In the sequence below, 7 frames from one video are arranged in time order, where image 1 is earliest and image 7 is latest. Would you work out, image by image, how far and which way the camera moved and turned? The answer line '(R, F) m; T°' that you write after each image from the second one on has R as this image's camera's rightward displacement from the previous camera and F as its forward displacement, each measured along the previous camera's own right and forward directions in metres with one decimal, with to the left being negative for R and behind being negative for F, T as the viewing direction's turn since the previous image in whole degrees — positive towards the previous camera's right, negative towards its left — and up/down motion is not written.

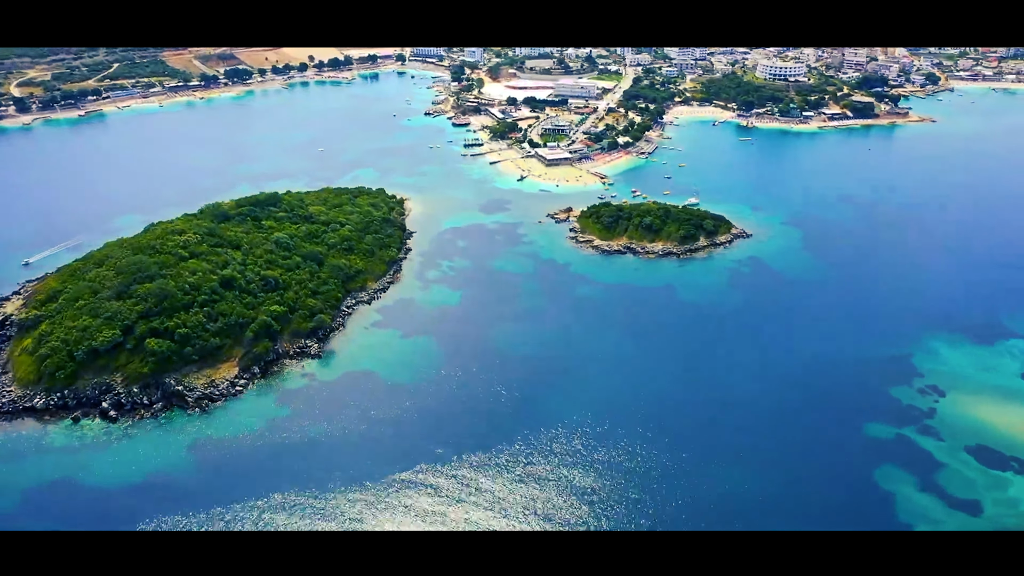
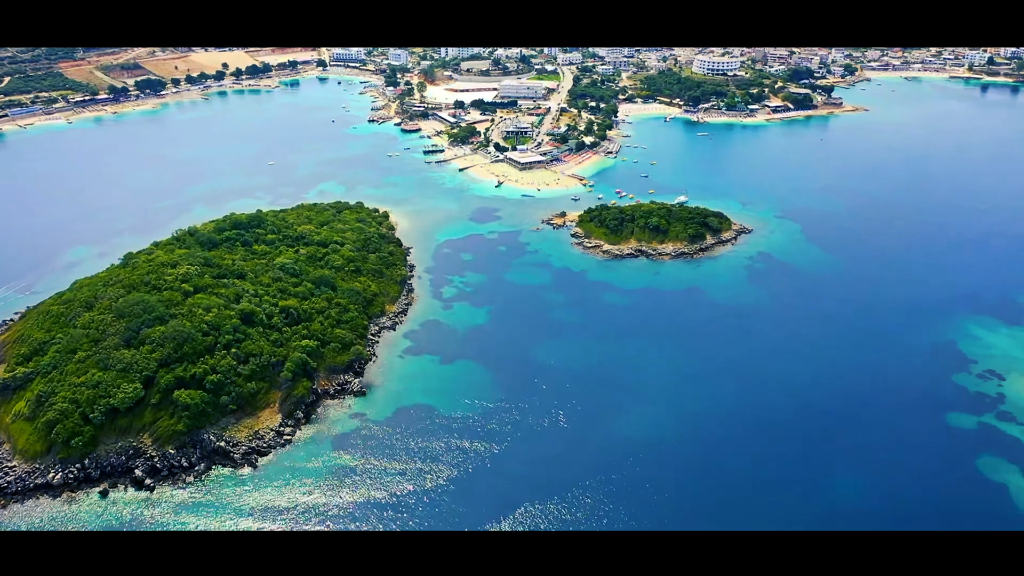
(-5.5, +2.2) m; +8°
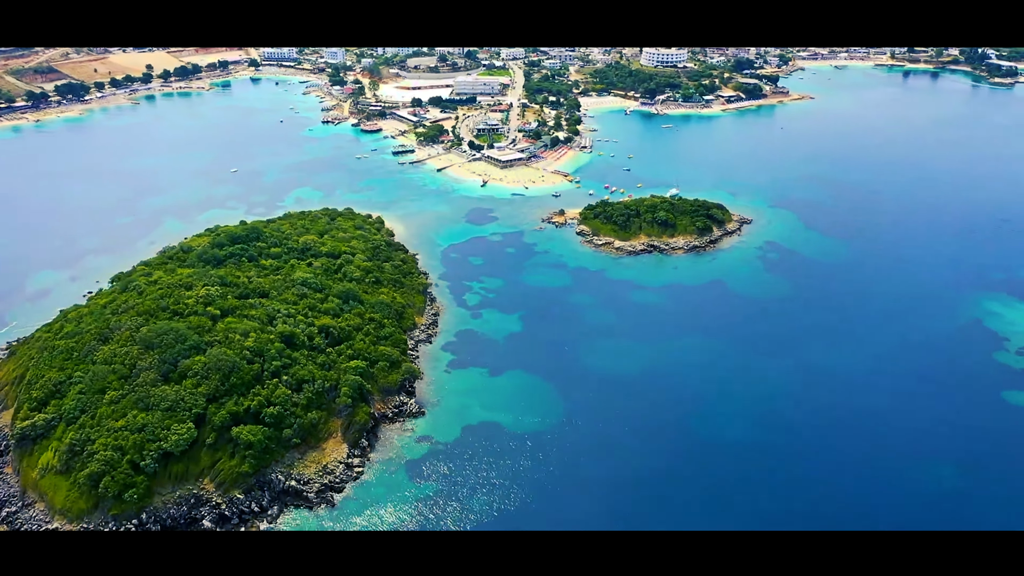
(-4.8, +1.6) m; +7°
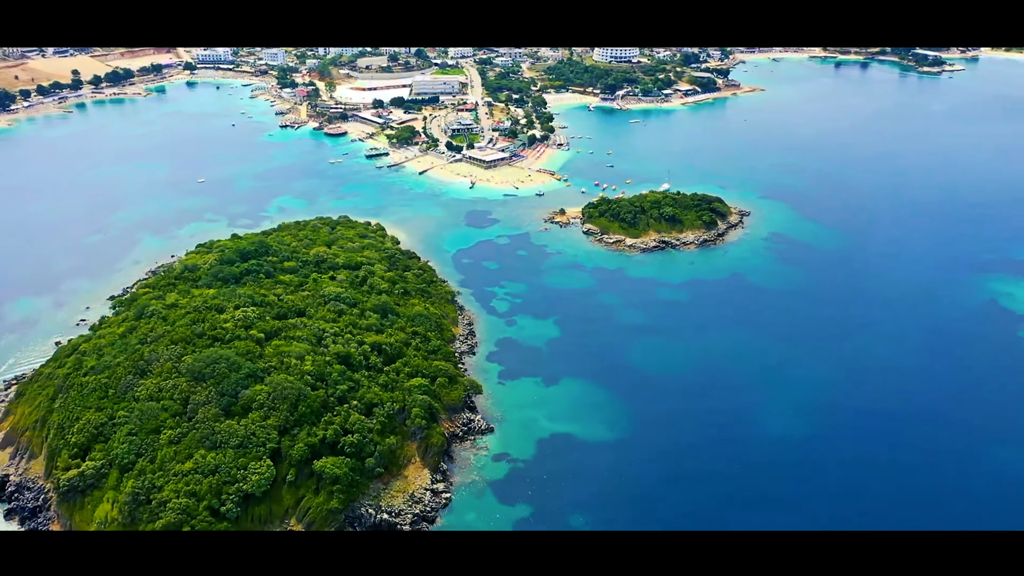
(-4.4, +1.2) m; +6°
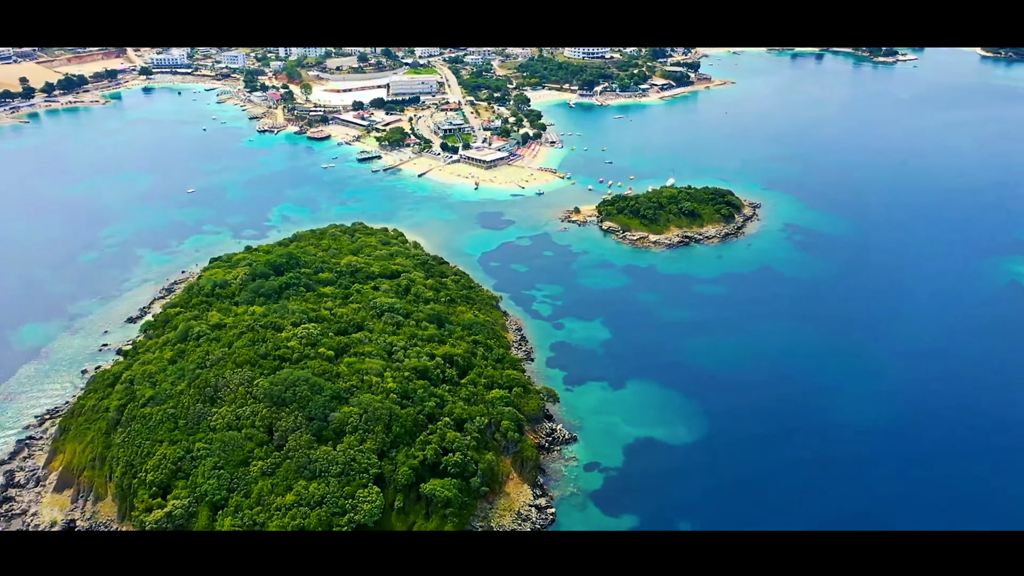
(-3.9, +0.9) m; +5°
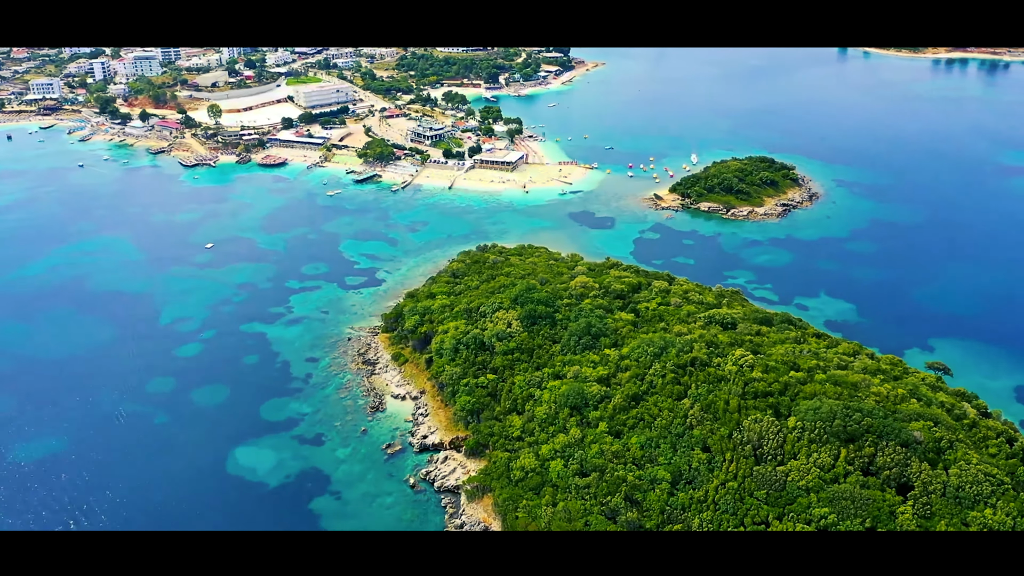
(-17.2, +6.3) m; +21°
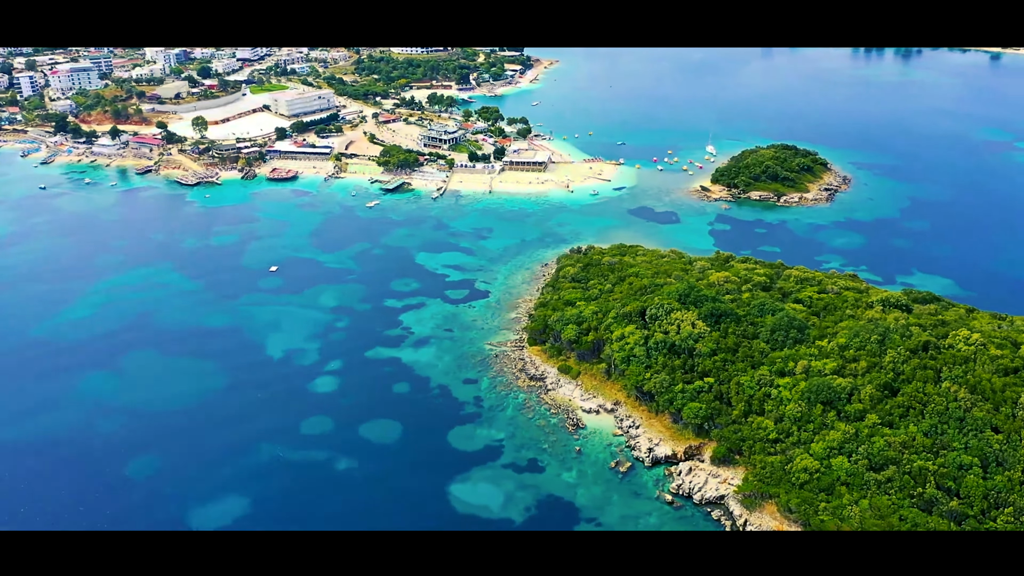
(-8.4, +1.8) m; +9°
